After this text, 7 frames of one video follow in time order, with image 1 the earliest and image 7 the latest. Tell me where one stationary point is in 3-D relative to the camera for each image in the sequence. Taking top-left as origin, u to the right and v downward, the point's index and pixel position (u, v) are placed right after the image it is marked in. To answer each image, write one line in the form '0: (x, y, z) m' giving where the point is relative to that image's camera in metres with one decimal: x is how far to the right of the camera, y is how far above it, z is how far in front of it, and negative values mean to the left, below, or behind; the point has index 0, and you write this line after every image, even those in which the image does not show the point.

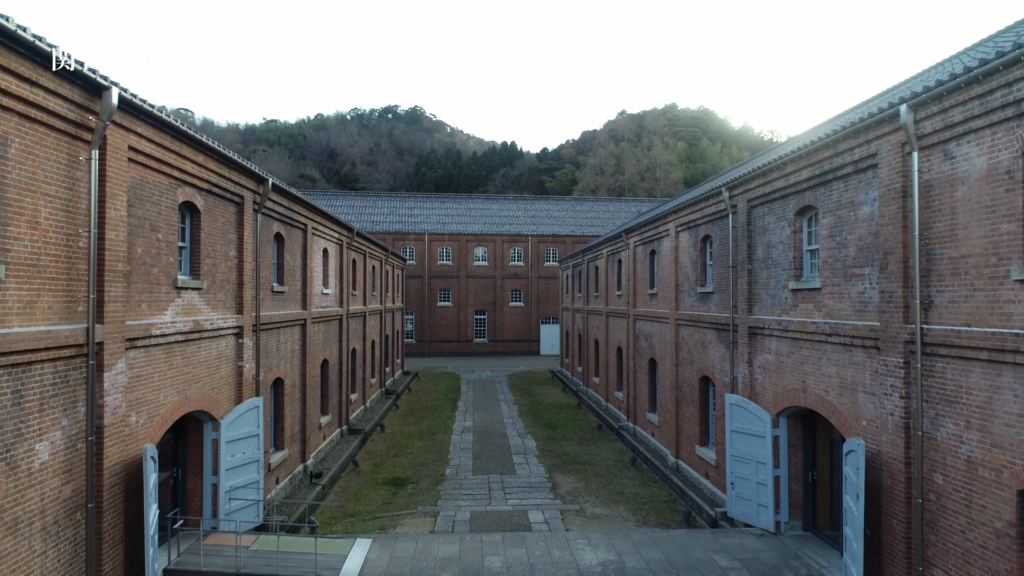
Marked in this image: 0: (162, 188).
0: (-4.5, +1.3, +7.4) m
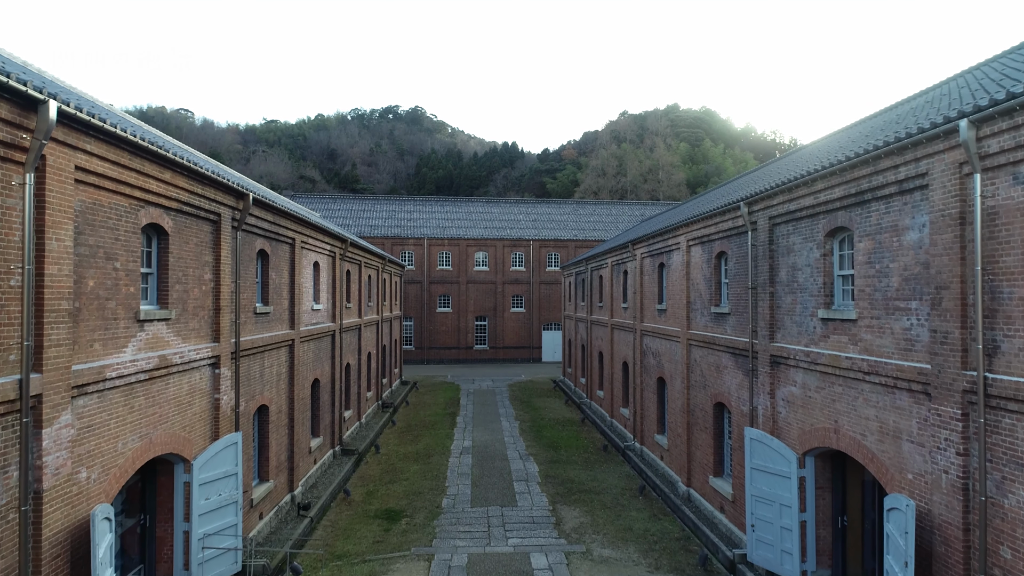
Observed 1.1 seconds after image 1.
0: (-4.5, +0.9, +6.6) m
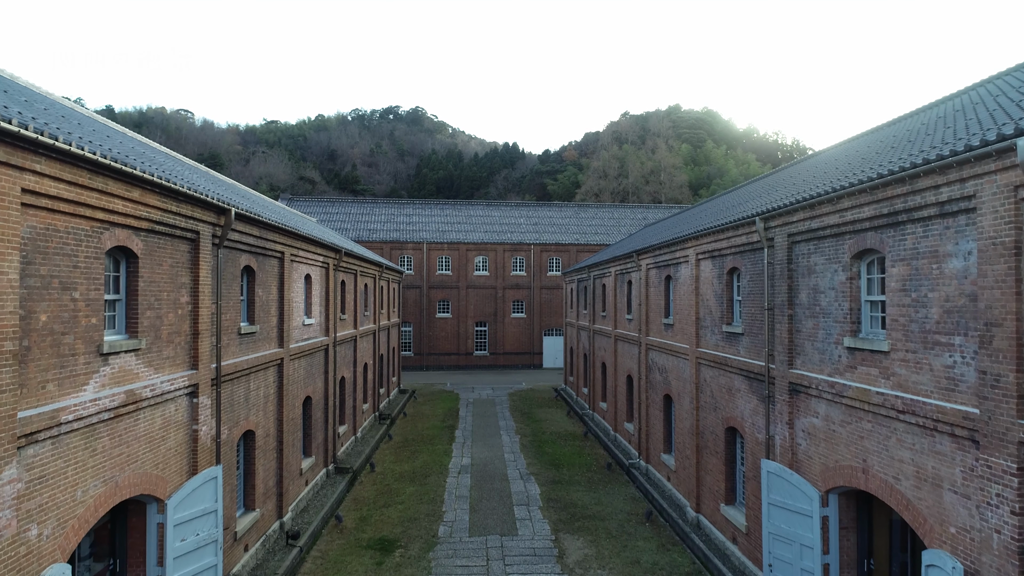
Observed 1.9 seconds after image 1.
0: (-4.5, +0.6, +6.0) m
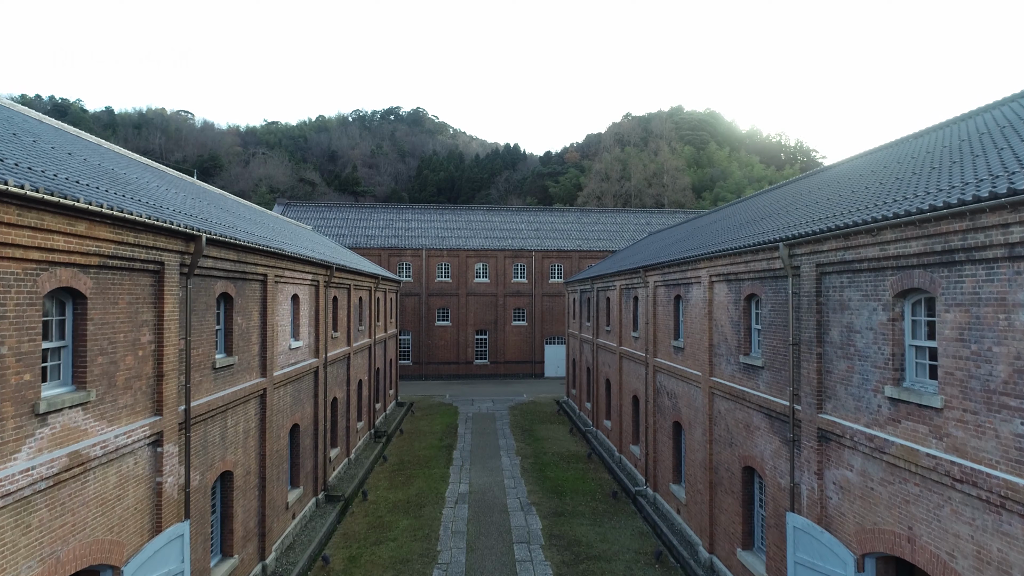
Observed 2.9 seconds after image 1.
0: (-4.5, +0.1, +5.1) m
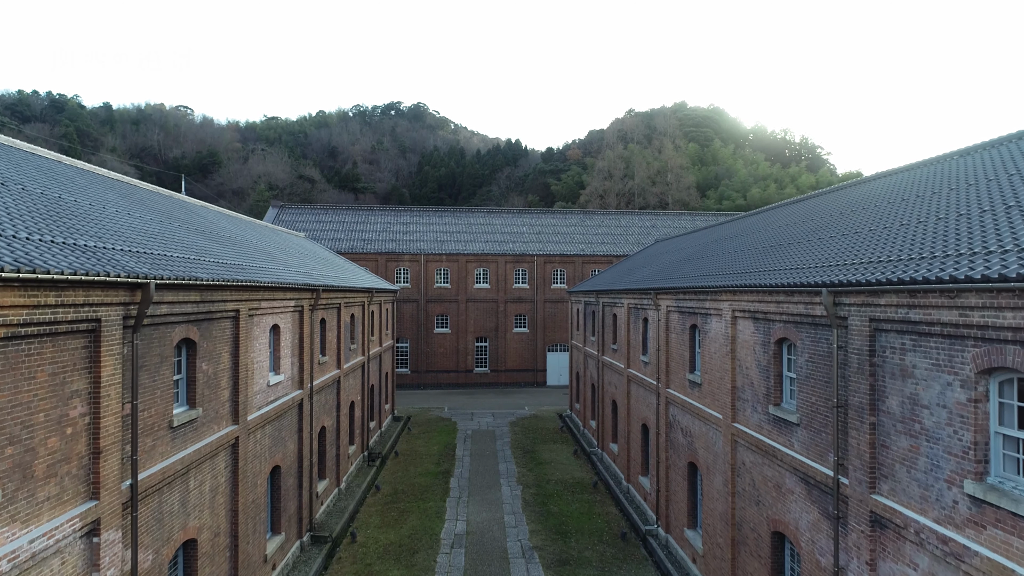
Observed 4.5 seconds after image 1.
0: (-4.5, -0.6, +4.0) m
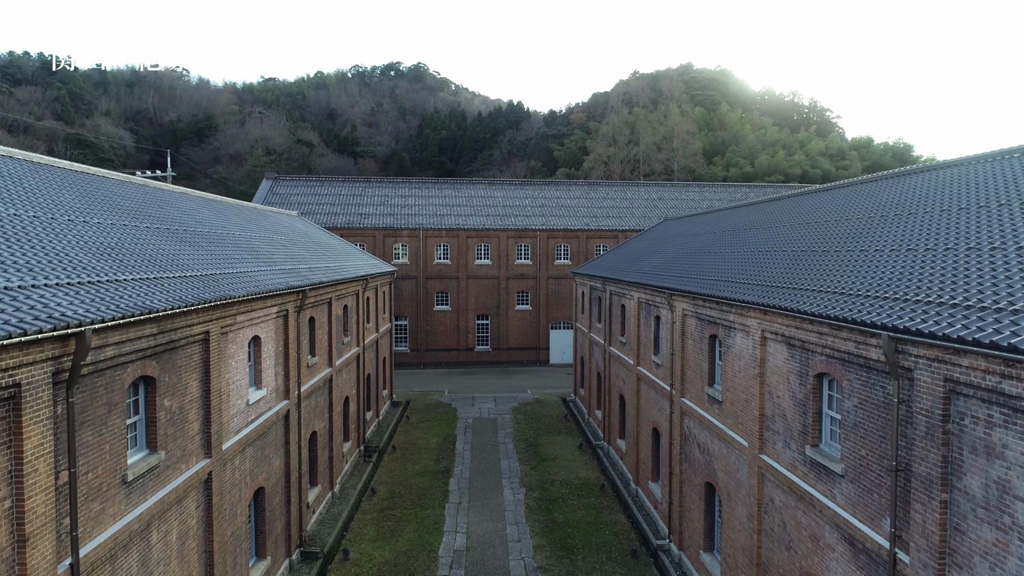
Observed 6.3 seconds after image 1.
0: (-4.5, -1.3, +2.9) m
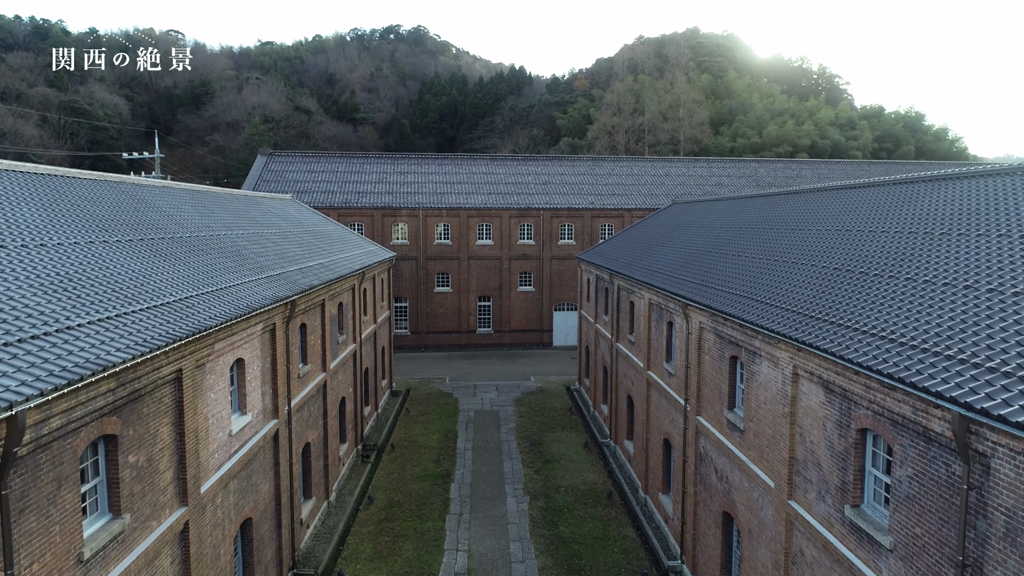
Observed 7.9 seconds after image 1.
0: (-4.5, -2.1, +2.1) m
